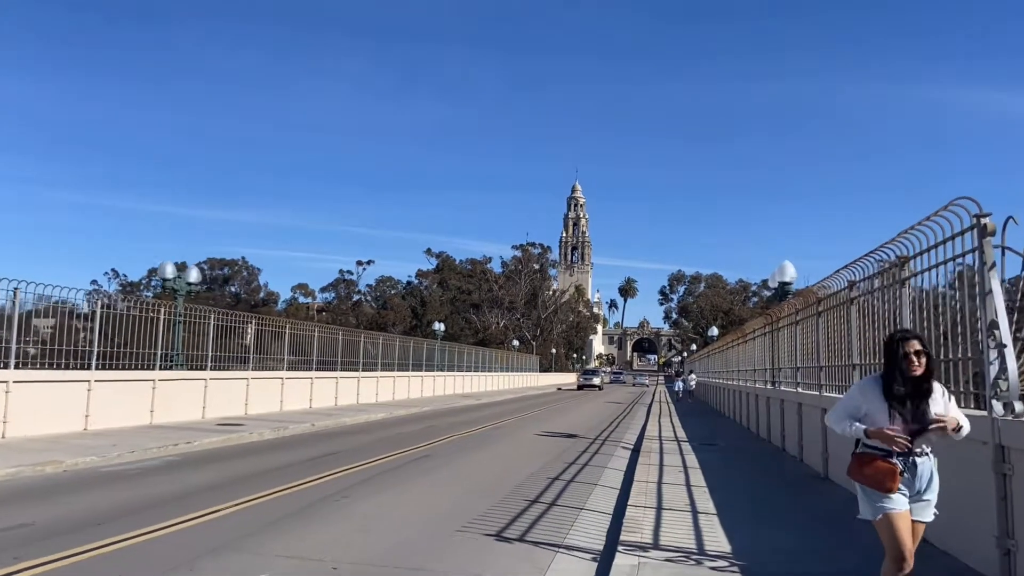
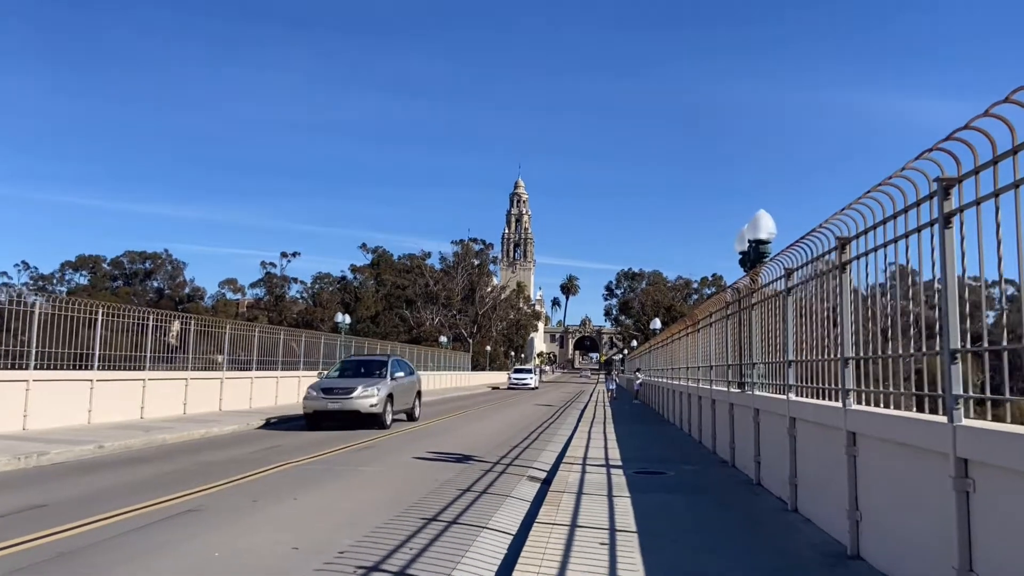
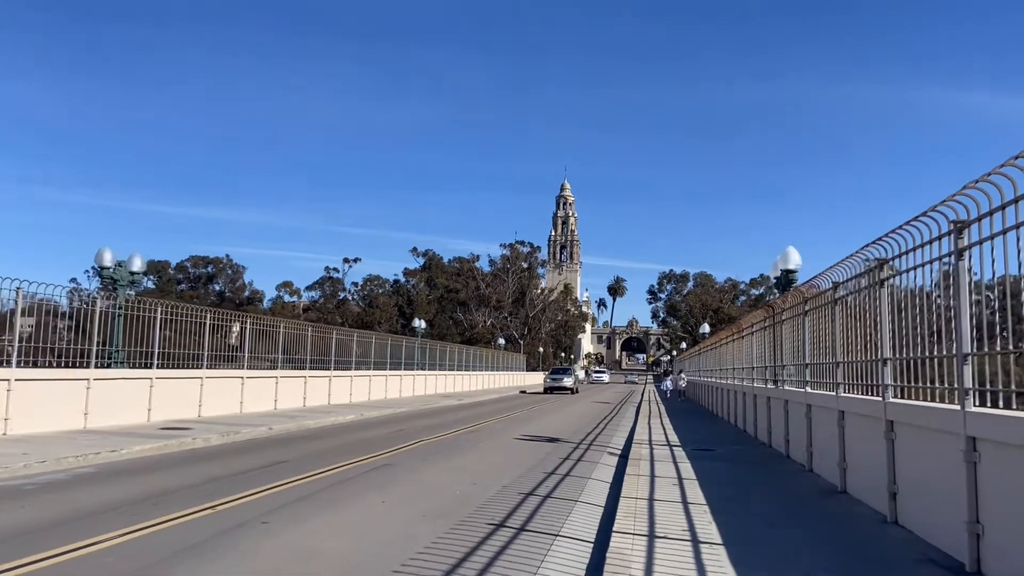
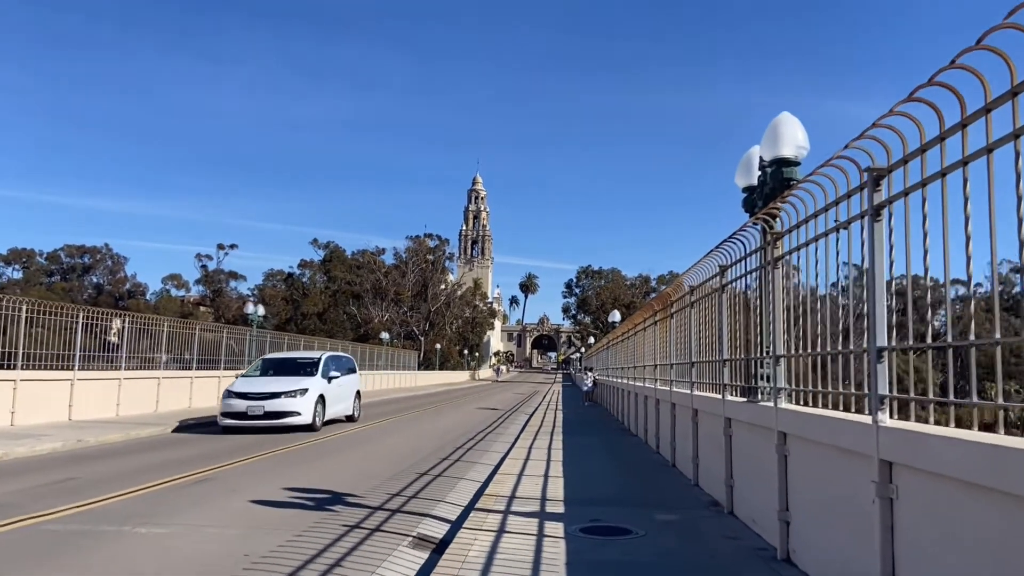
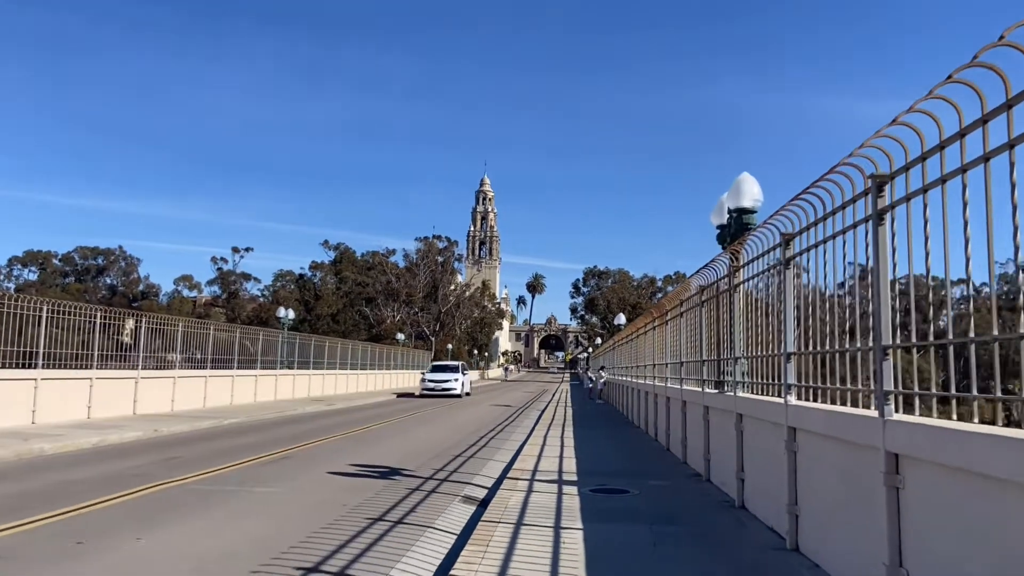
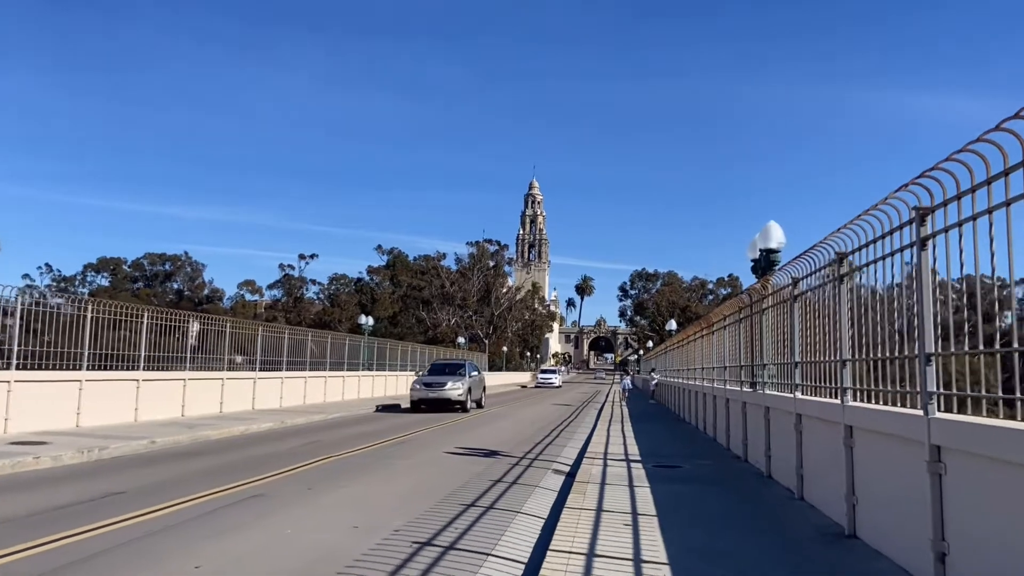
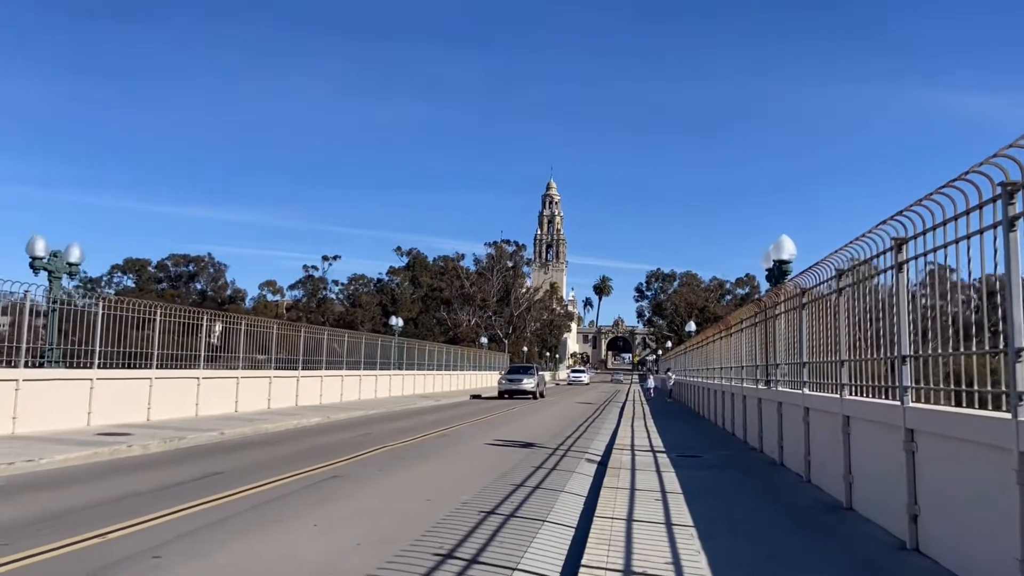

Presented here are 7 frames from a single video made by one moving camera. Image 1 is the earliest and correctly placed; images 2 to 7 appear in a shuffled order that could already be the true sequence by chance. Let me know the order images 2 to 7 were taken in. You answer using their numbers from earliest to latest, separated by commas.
3, 7, 6, 2, 5, 4
